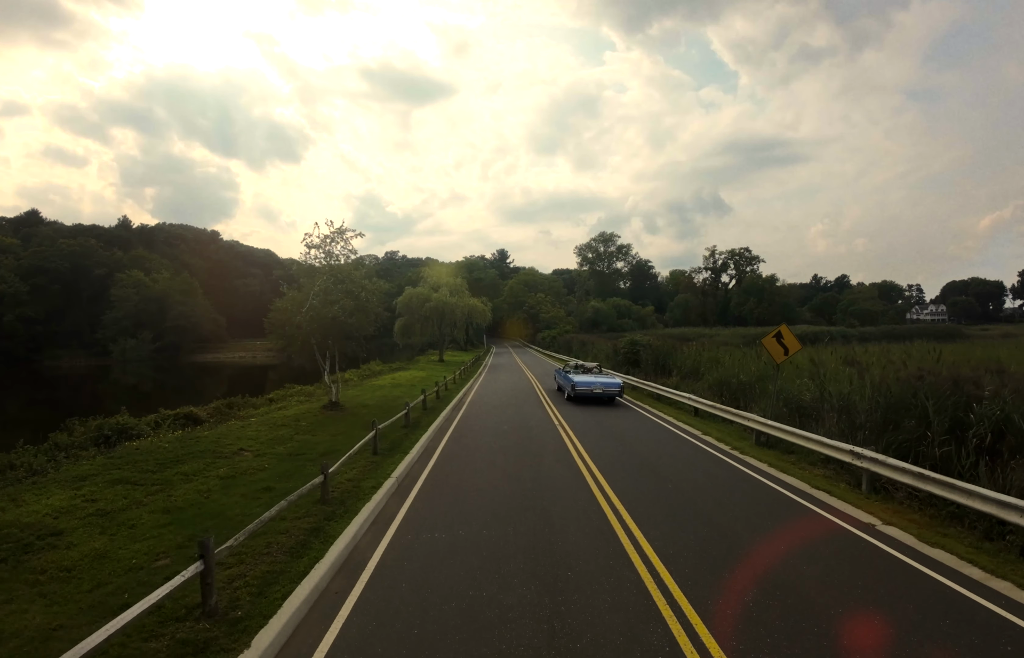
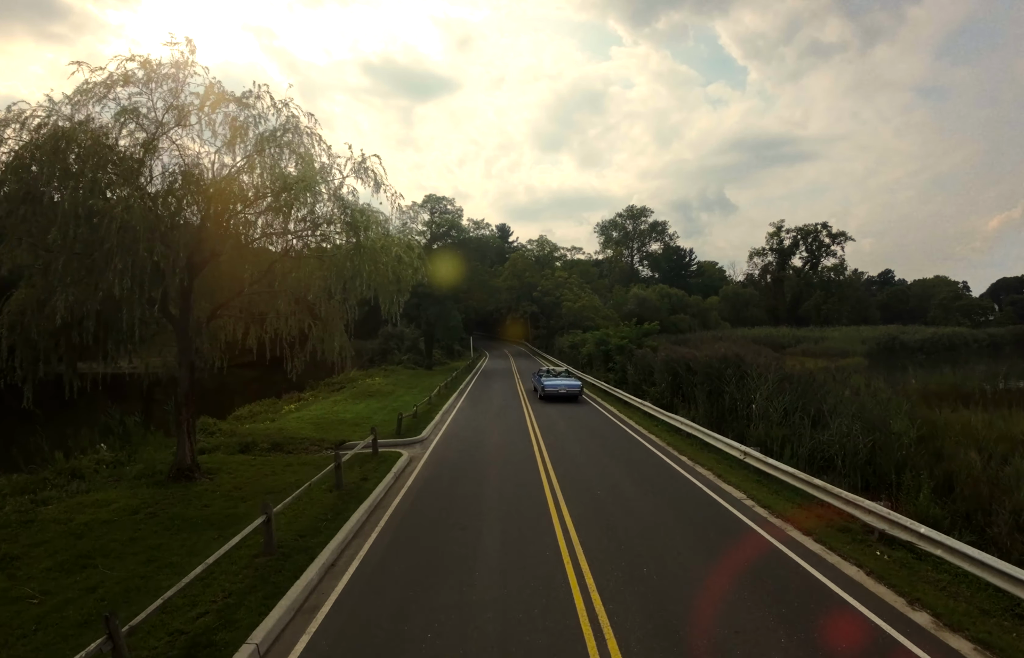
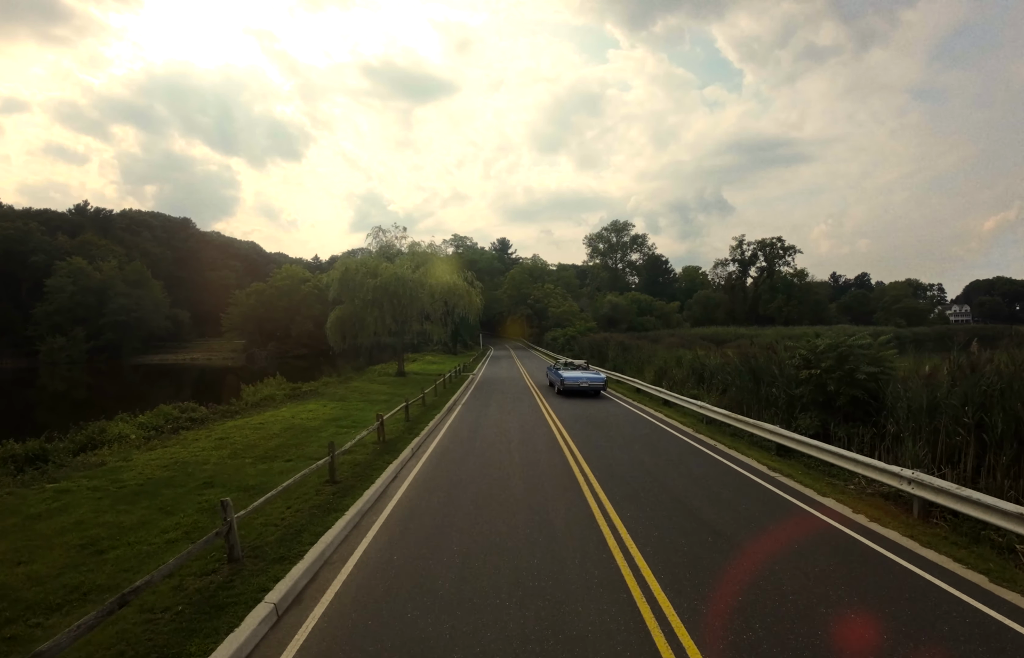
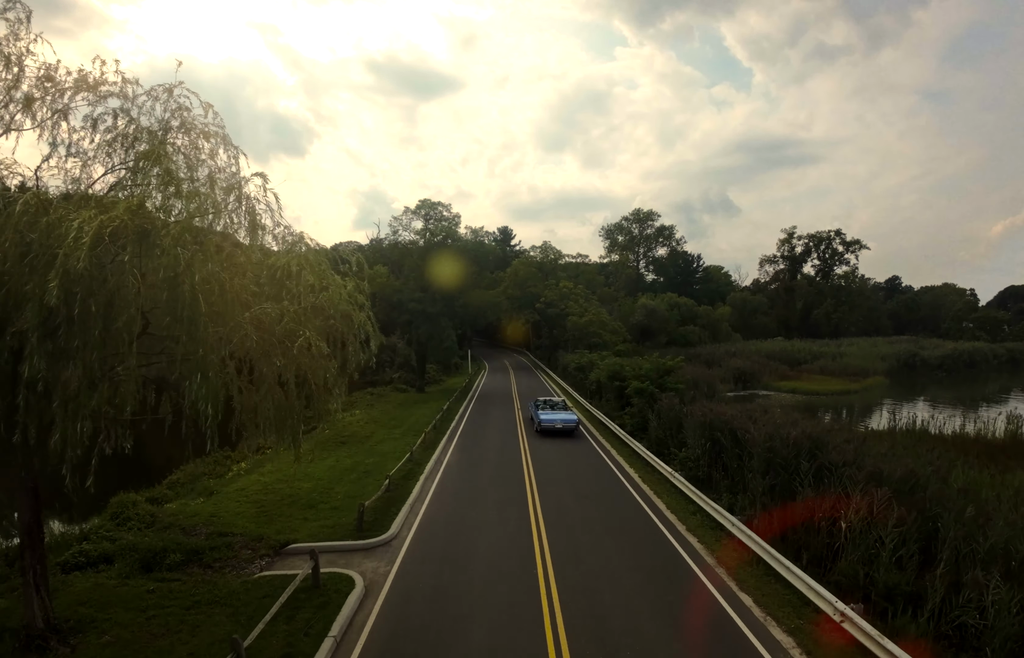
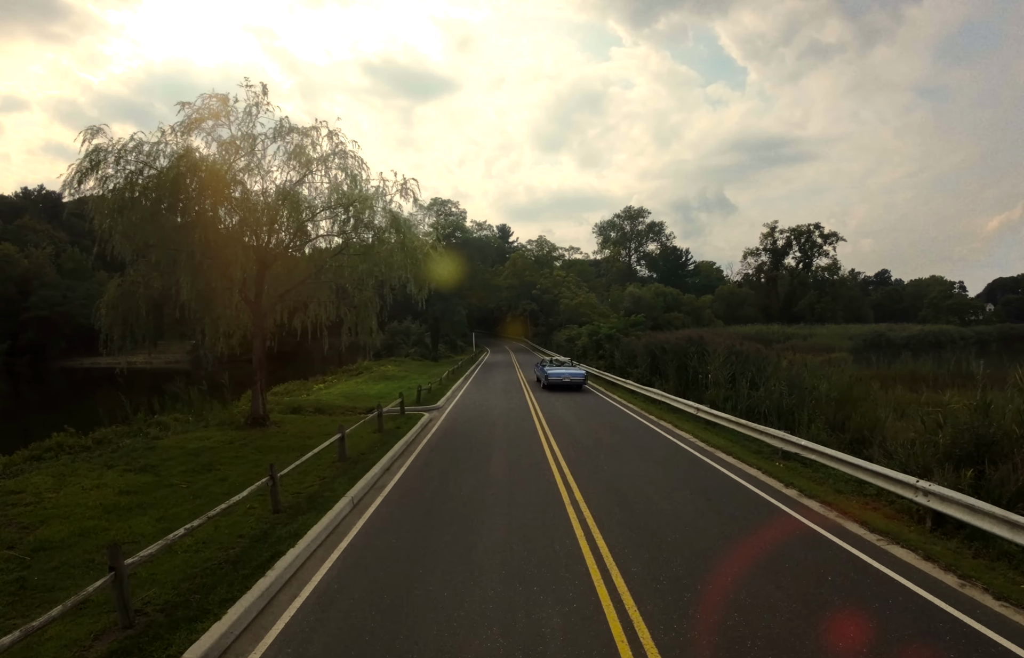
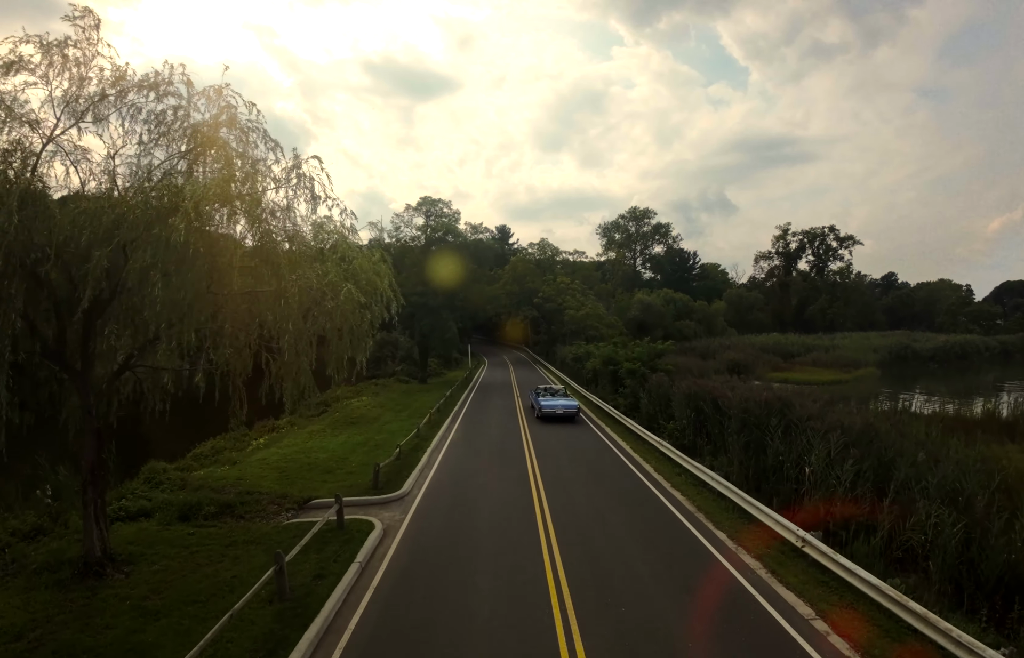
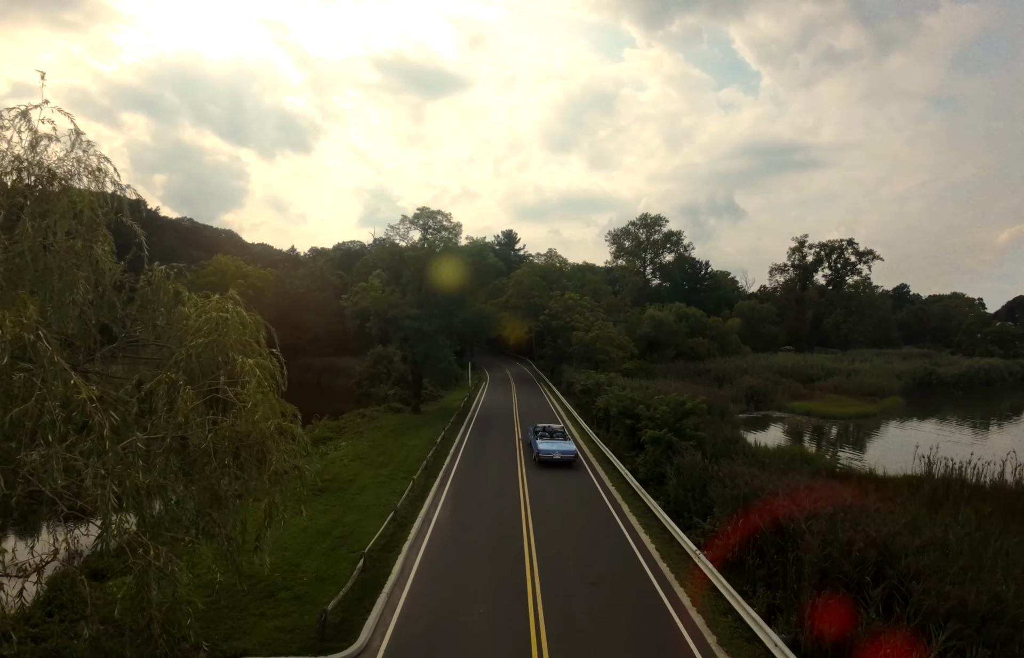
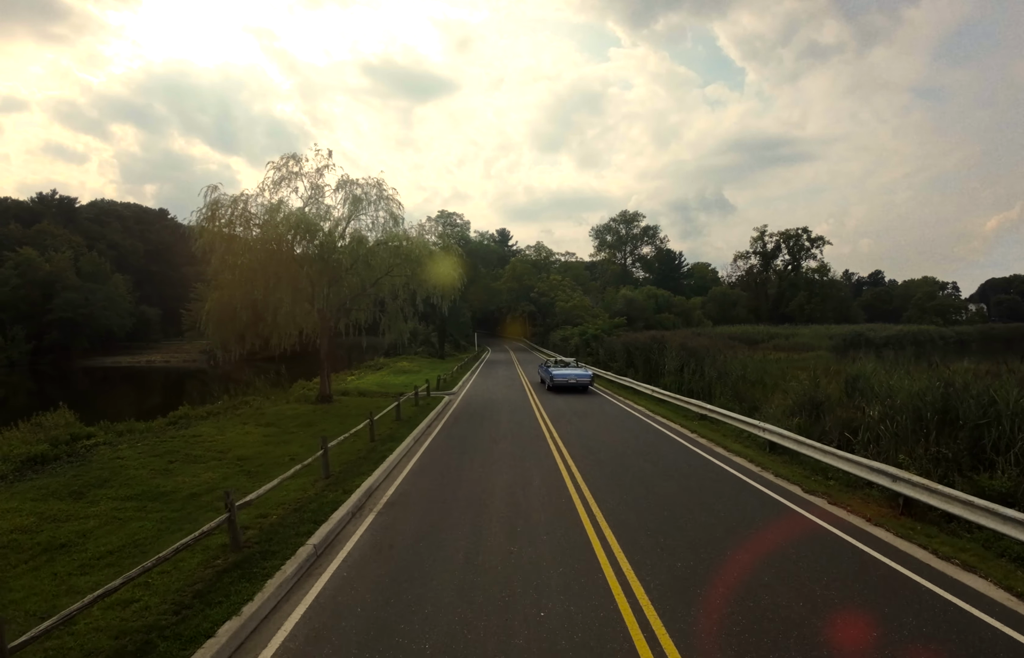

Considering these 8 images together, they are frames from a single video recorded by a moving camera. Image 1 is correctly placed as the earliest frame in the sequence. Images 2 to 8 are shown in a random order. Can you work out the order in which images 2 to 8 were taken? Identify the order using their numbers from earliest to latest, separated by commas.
3, 8, 5, 2, 6, 4, 7
